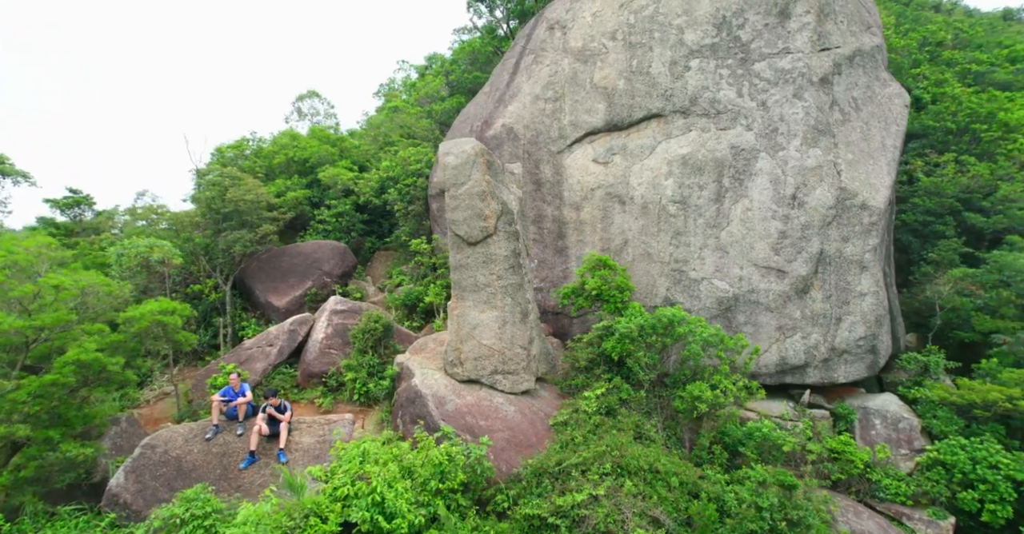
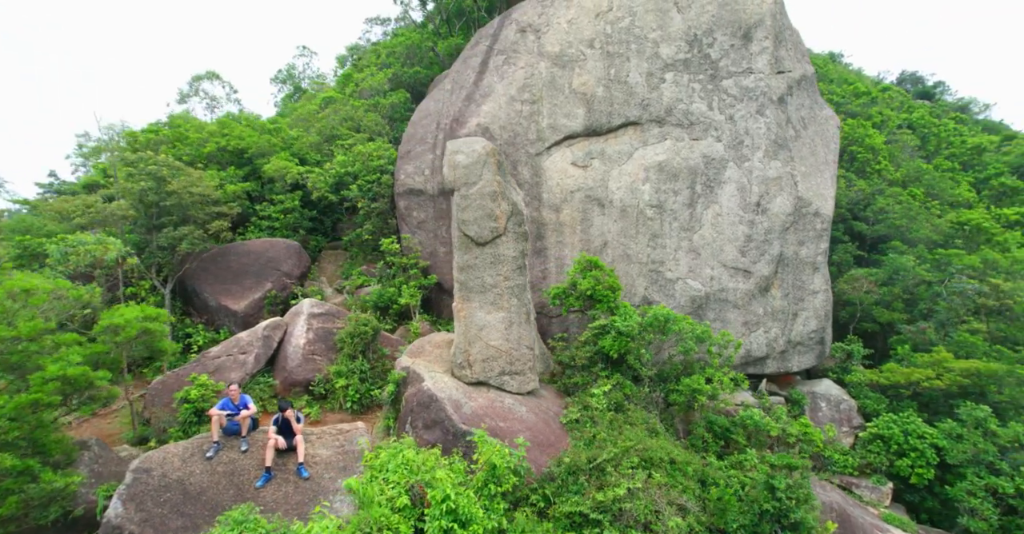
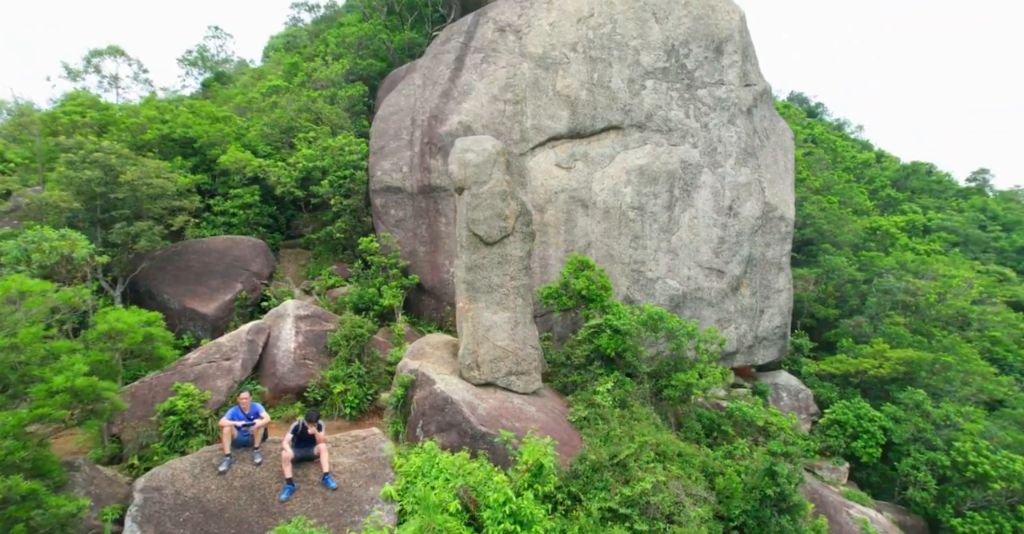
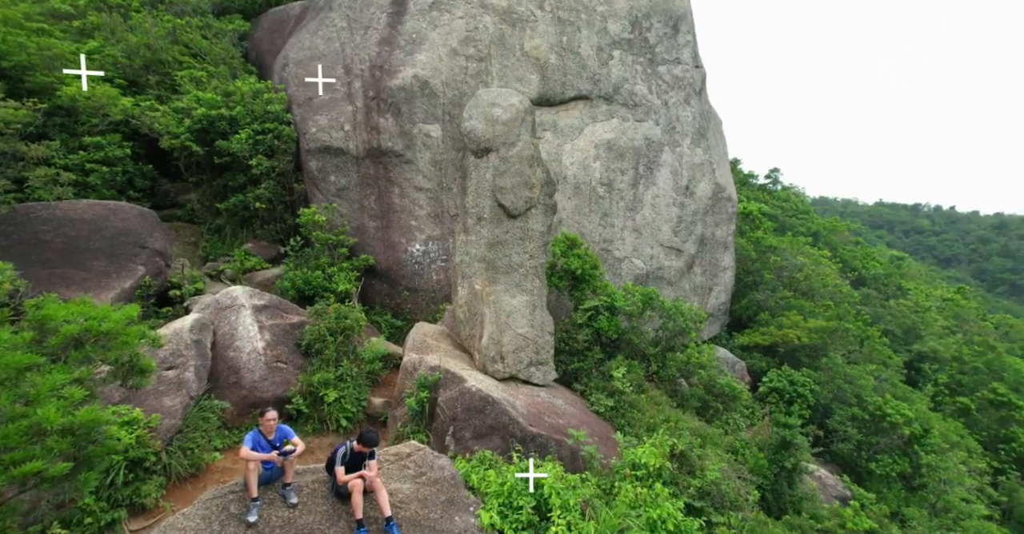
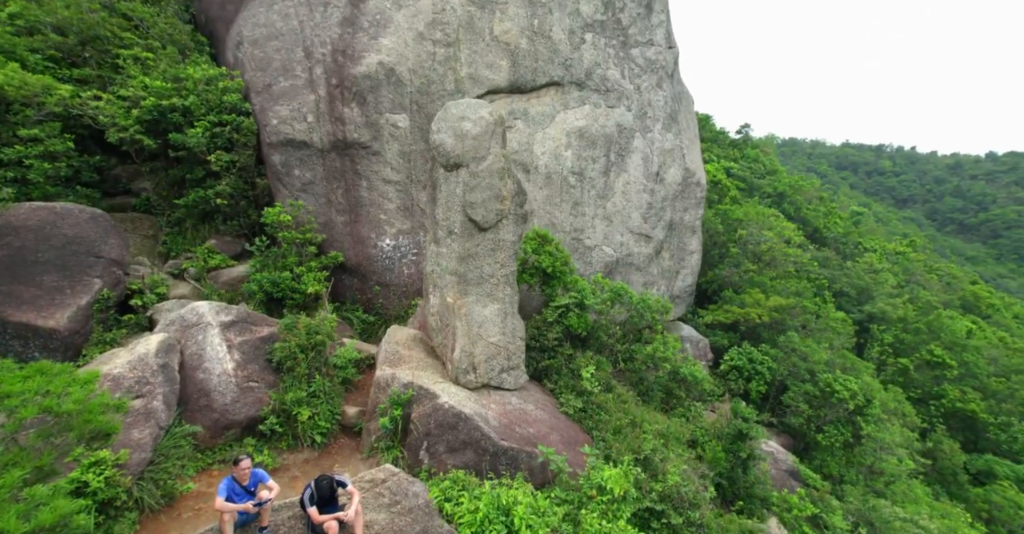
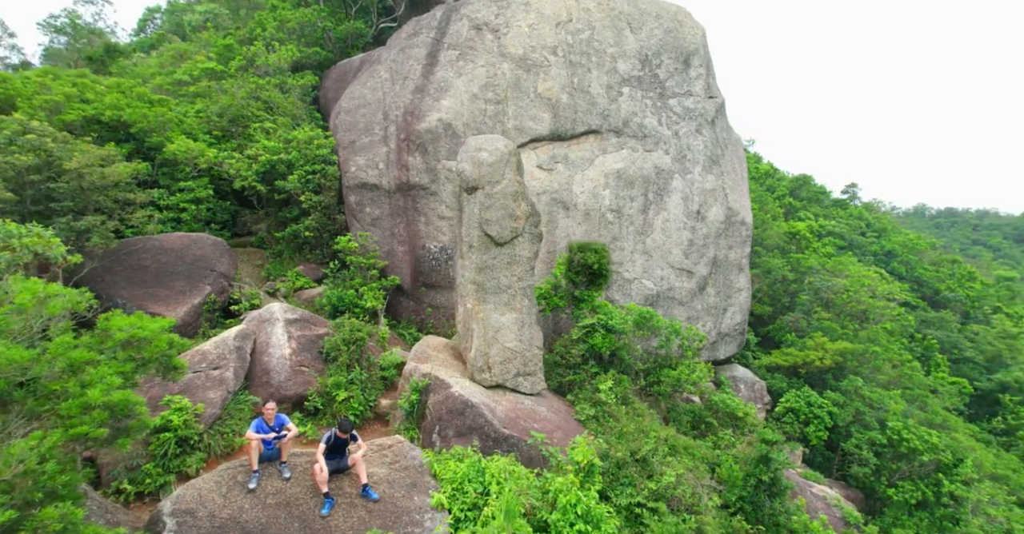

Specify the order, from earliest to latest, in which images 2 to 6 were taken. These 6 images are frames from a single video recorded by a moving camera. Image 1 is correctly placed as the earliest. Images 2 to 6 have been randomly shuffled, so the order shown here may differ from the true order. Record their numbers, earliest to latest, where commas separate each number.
2, 3, 6, 4, 5
